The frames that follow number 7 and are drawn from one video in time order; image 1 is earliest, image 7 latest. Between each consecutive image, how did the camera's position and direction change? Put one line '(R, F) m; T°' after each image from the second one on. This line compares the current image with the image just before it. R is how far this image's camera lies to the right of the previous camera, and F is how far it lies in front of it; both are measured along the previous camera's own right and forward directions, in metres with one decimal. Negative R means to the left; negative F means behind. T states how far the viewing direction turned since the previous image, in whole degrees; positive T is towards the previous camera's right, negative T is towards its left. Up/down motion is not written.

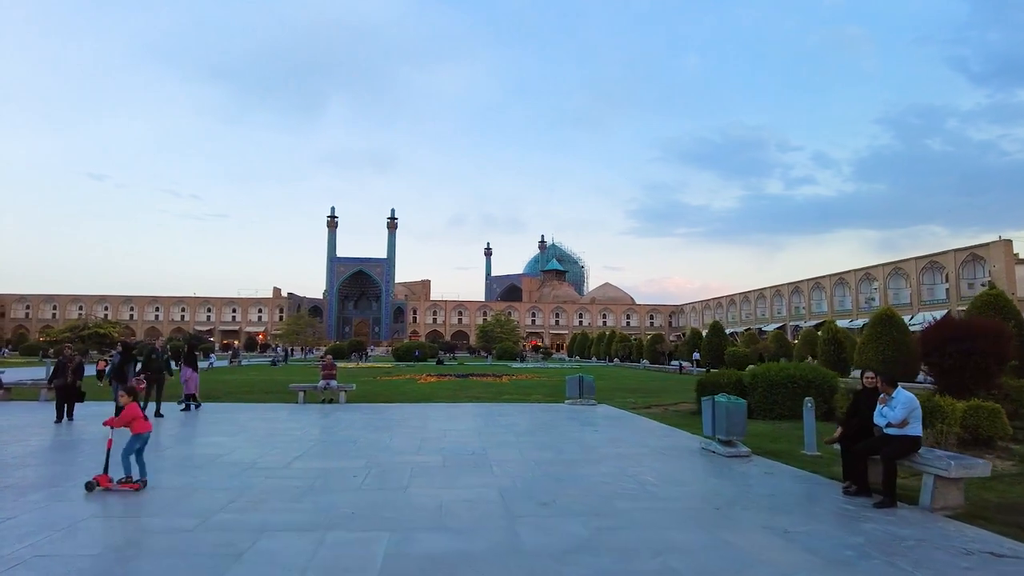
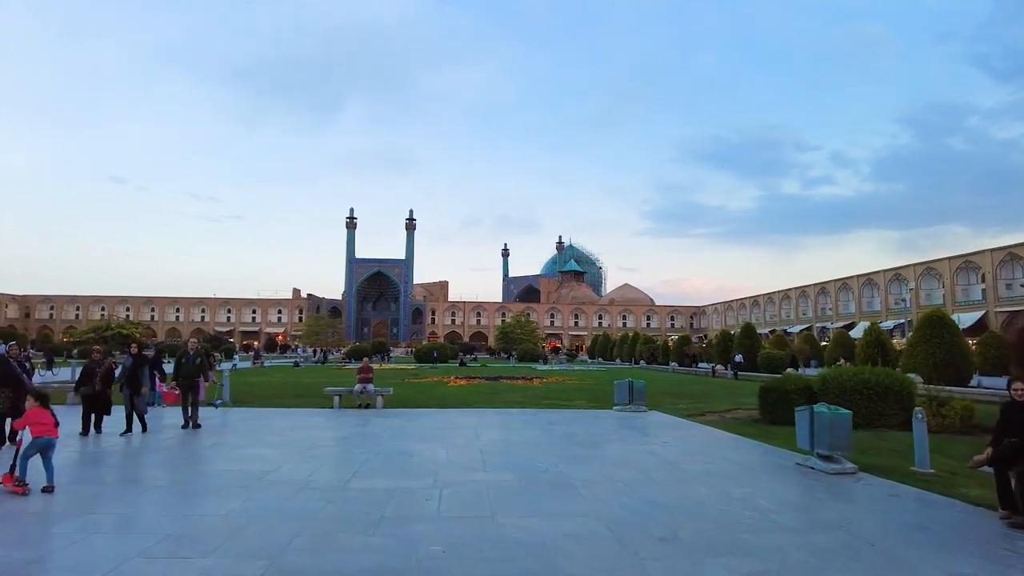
(-0.5, +0.7) m; -1°
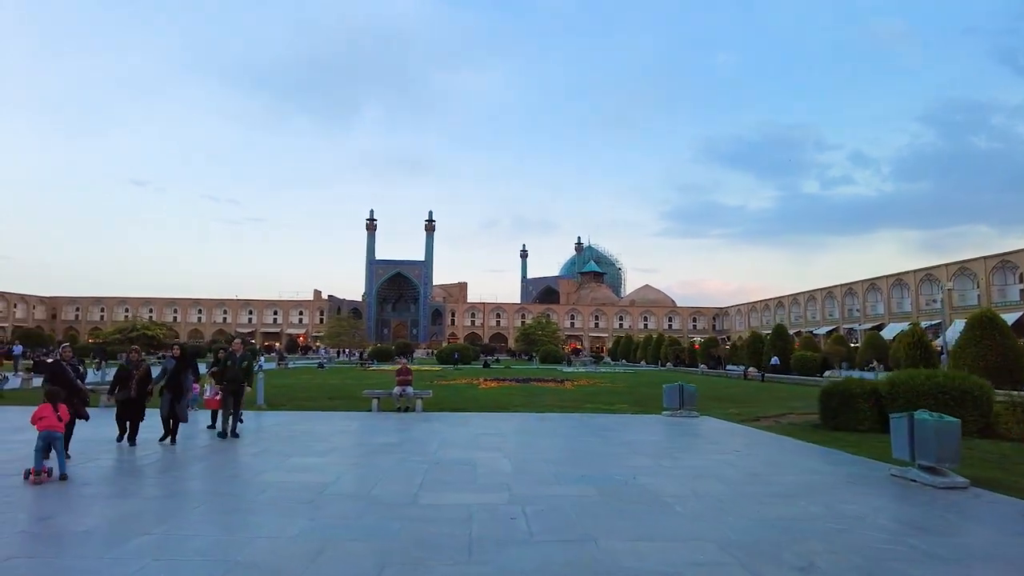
(-0.5, +0.4) m; -1°
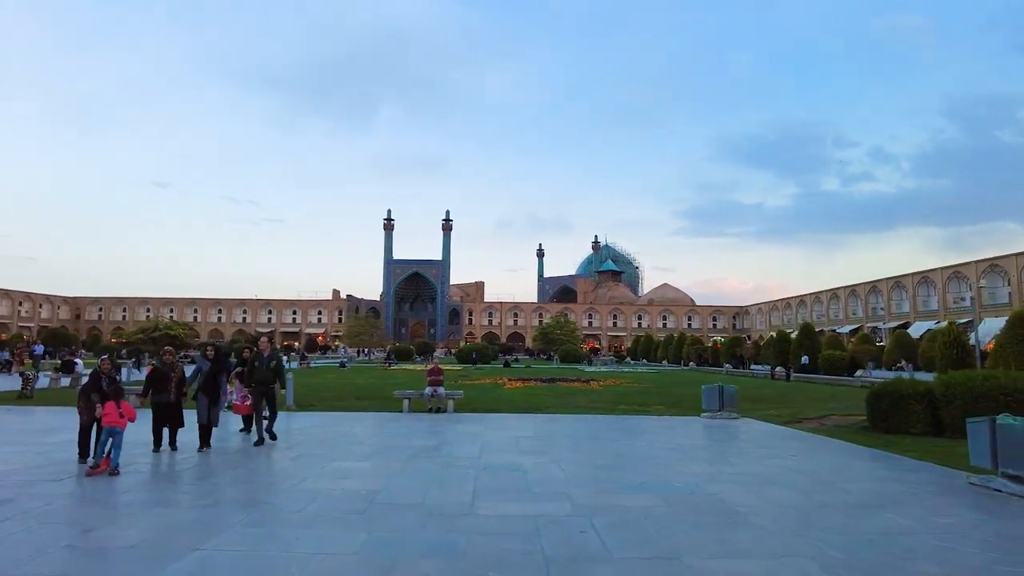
(-0.3, +0.3) m; -1°
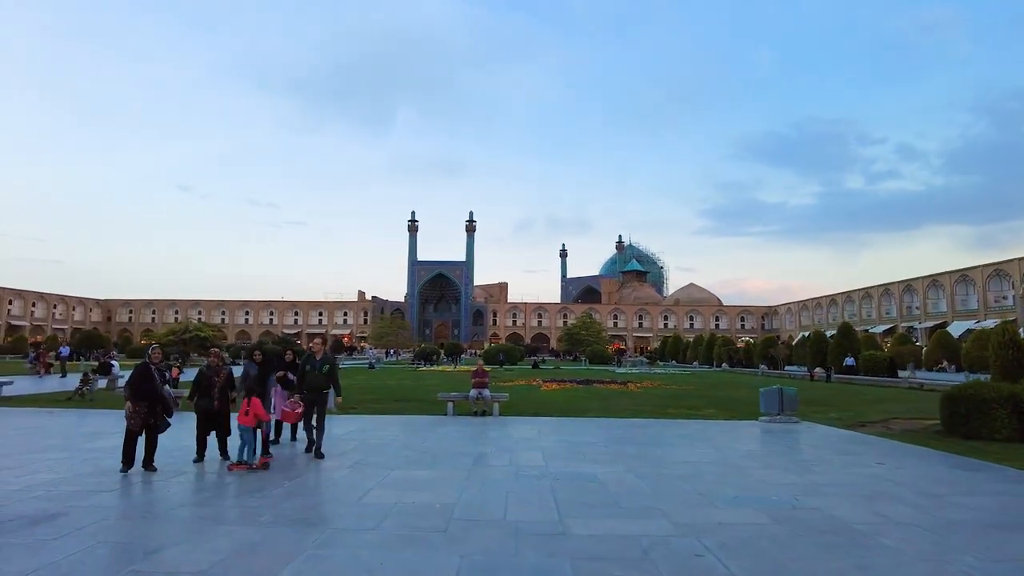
(-0.4, +0.4) m; -2°
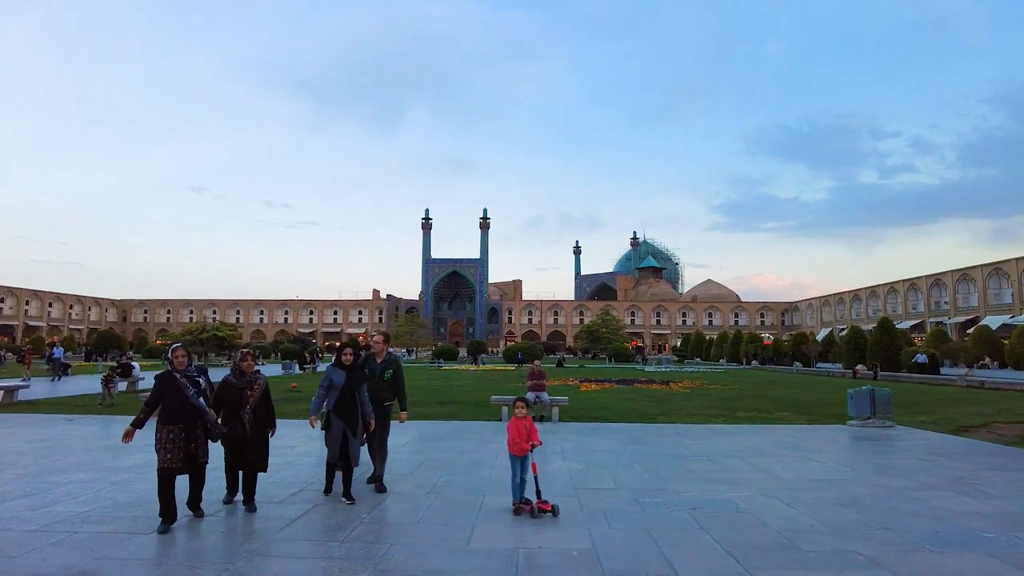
(-0.7, +1.0) m; -1°
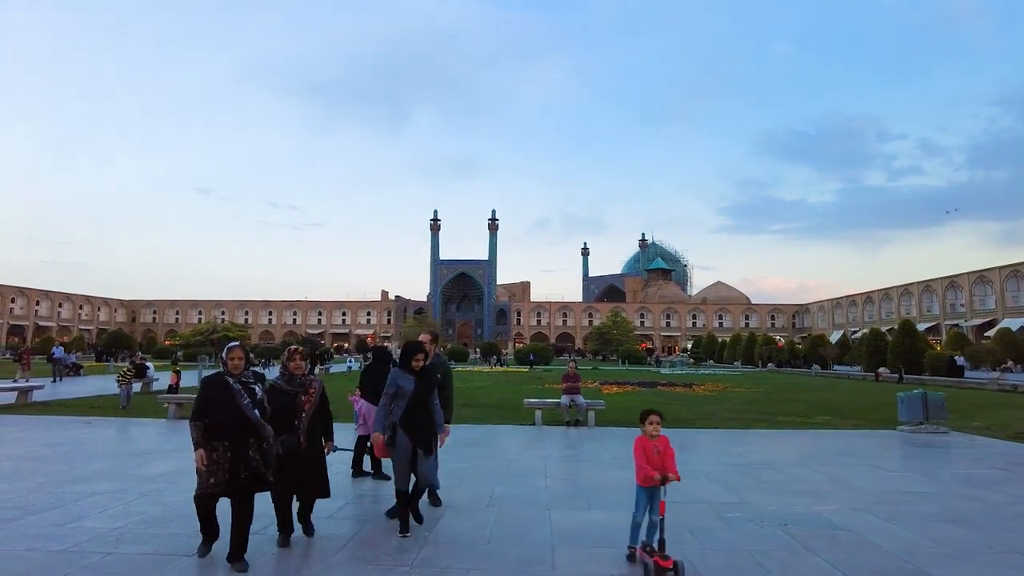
(-0.4, +0.4) m; -1°
